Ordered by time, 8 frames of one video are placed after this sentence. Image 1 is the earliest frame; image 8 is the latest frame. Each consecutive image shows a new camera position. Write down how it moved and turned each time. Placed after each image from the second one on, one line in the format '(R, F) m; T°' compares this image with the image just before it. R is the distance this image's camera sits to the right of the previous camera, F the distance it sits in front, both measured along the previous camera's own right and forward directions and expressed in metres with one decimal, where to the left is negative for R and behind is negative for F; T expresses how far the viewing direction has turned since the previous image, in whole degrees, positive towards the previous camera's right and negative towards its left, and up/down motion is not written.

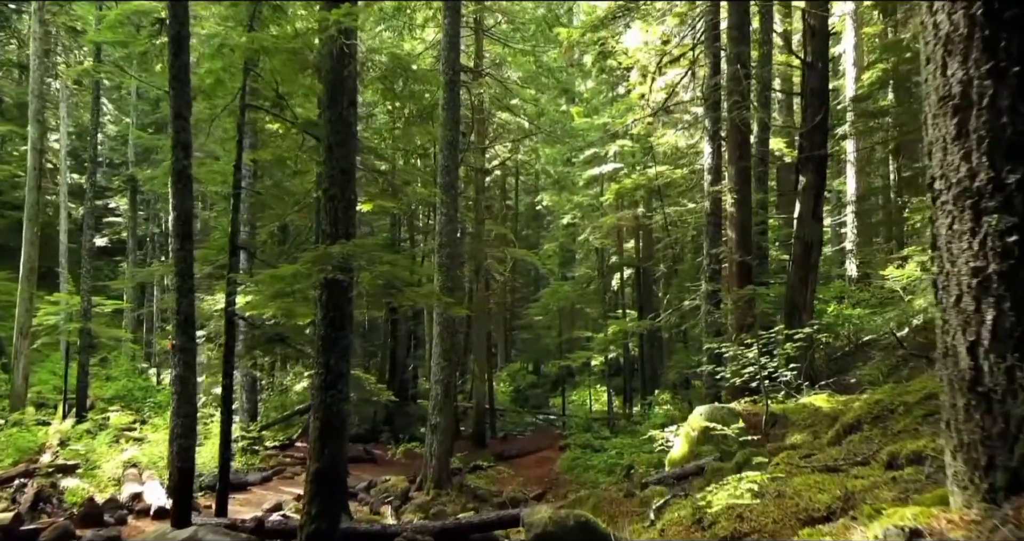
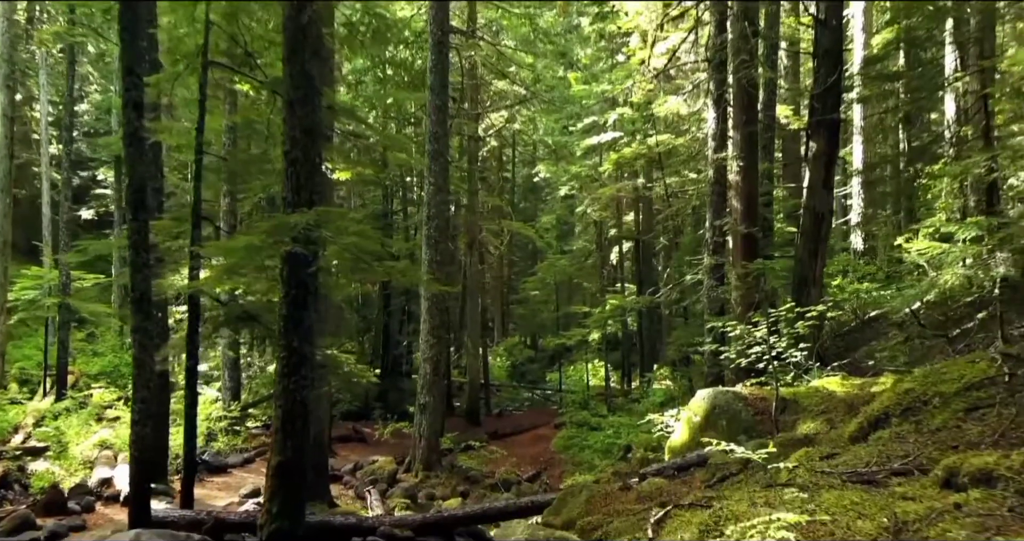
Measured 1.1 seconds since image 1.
(+0.1, +0.7) m; 0°
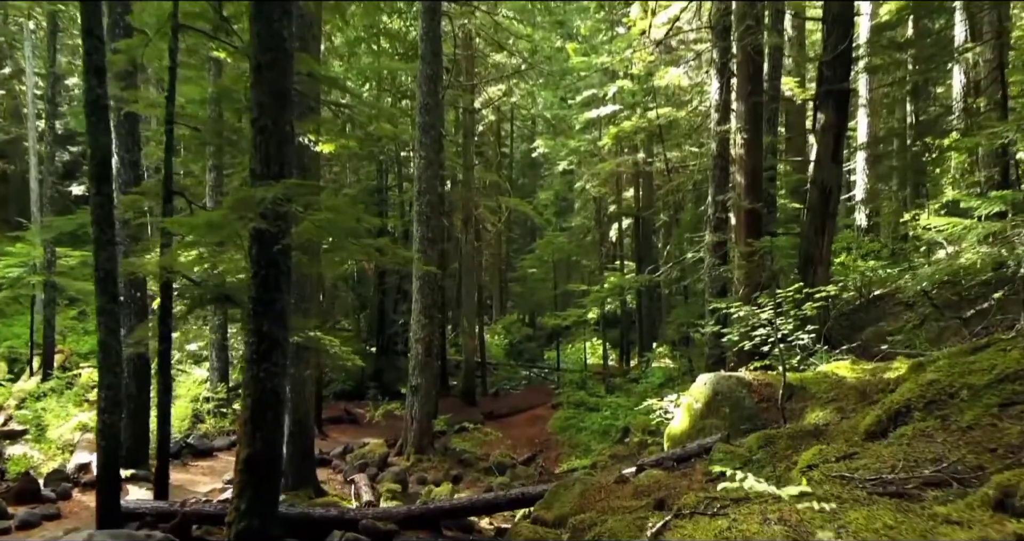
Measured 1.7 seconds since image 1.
(+0.1, +0.4) m; 0°
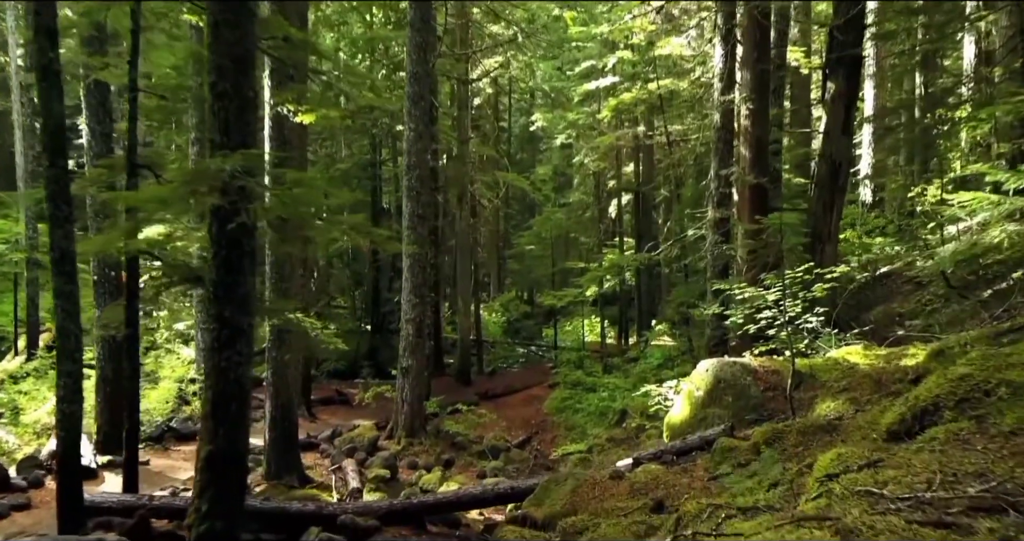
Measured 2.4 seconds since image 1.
(+0.1, +0.5) m; 0°
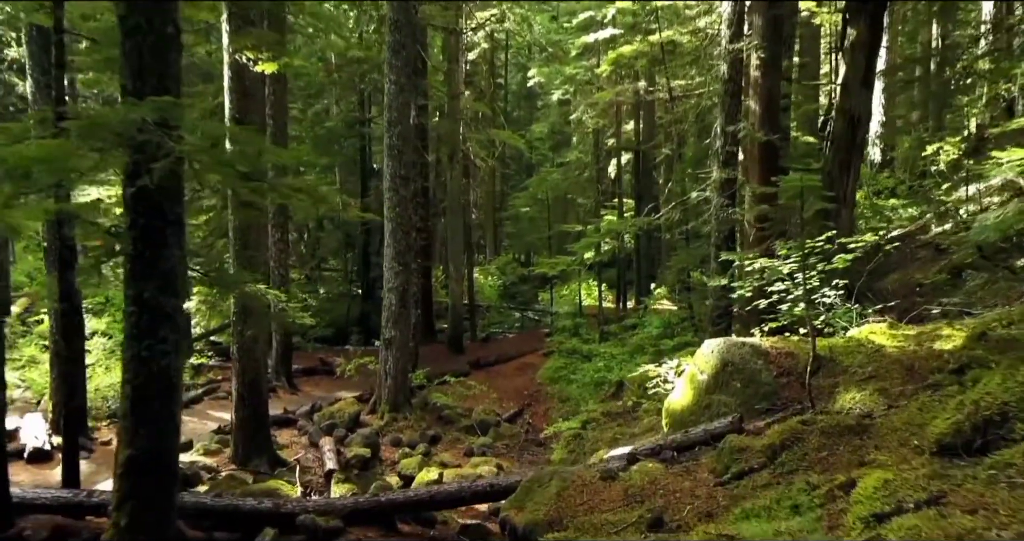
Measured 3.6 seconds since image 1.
(+0.1, +0.8) m; 0°
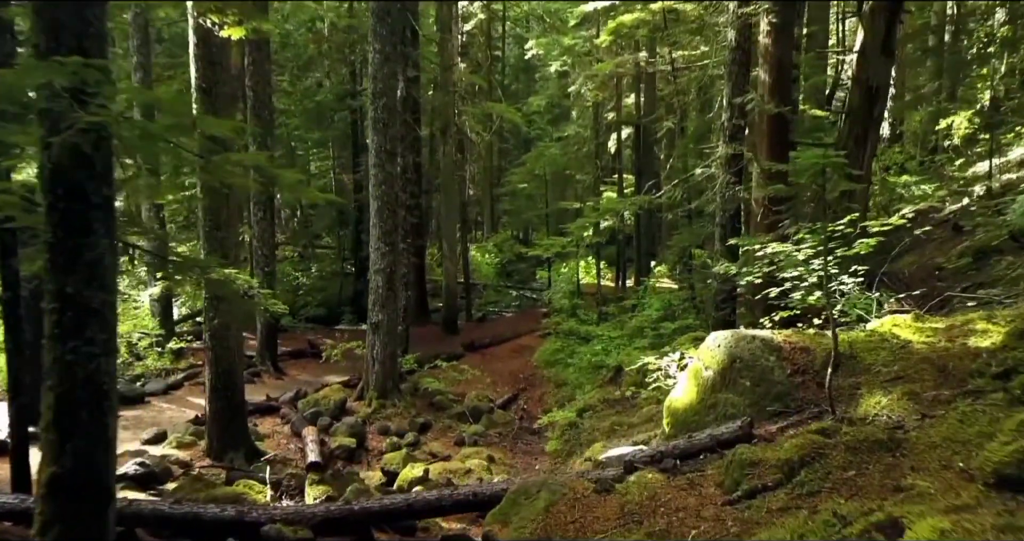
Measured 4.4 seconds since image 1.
(+0.1, +0.6) m; 0°
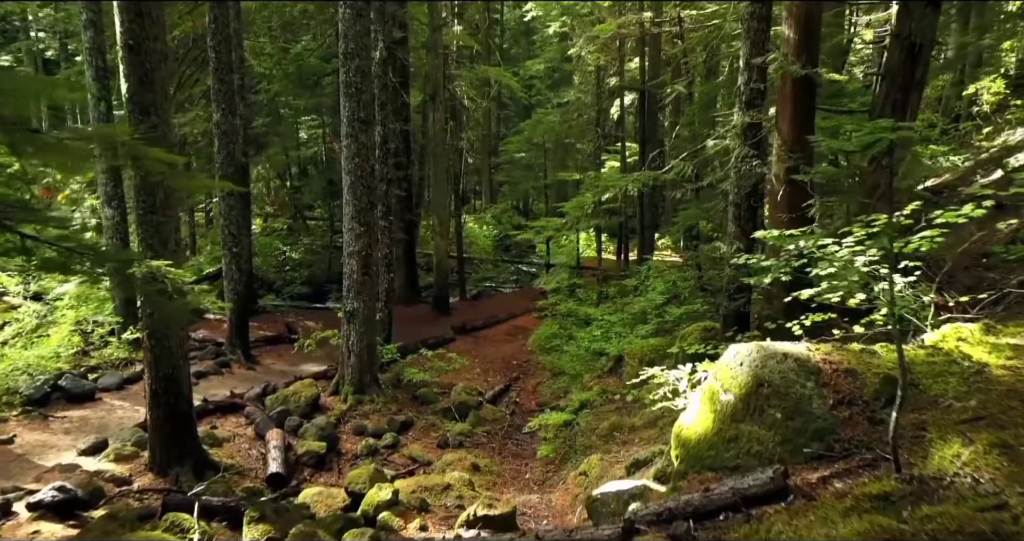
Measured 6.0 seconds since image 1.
(+0.2, +1.0) m; 0°
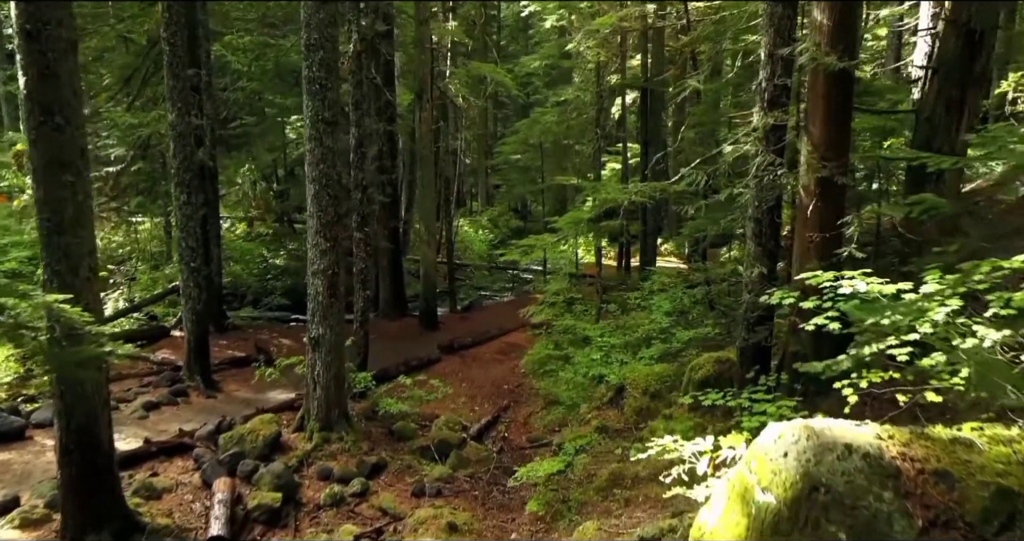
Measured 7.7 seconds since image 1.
(+0.2, +1.1) m; 0°
